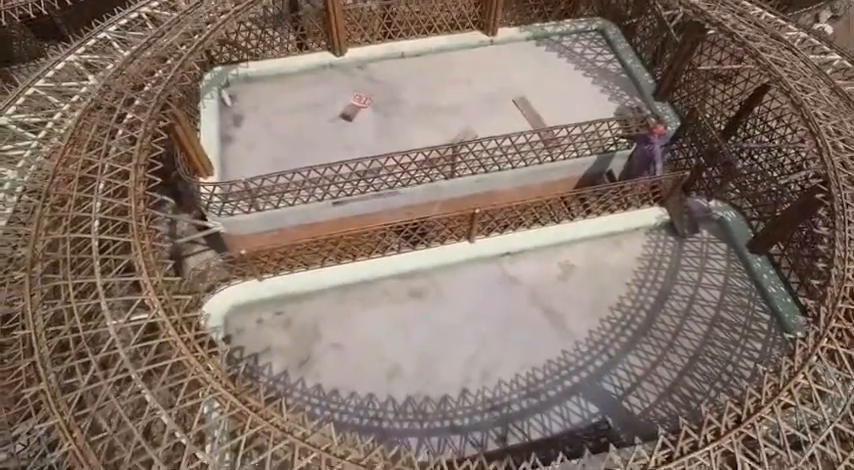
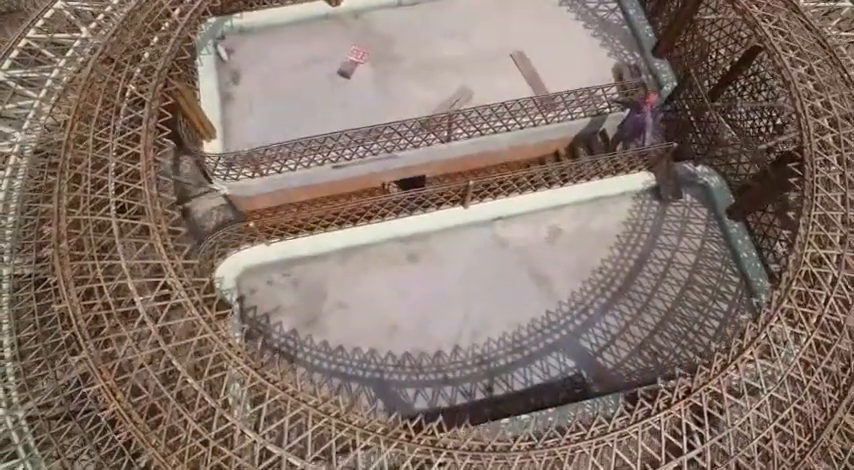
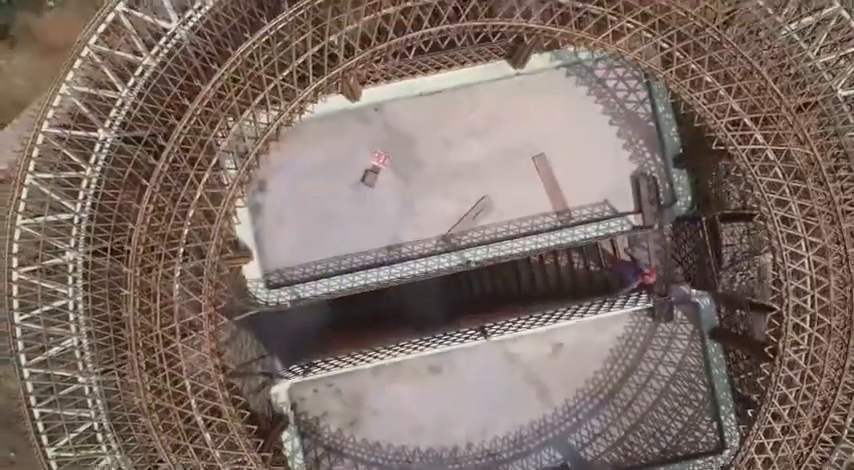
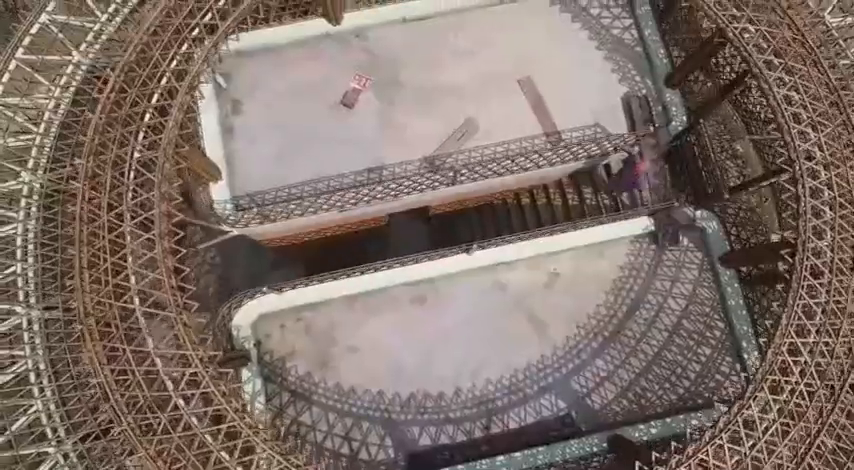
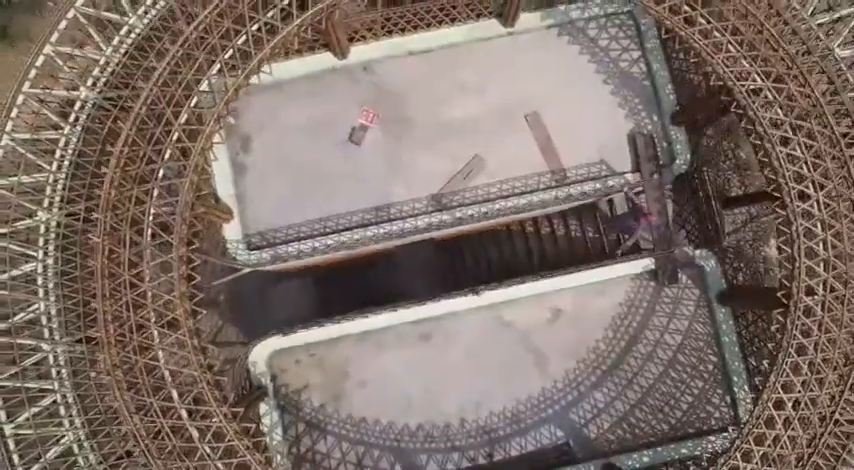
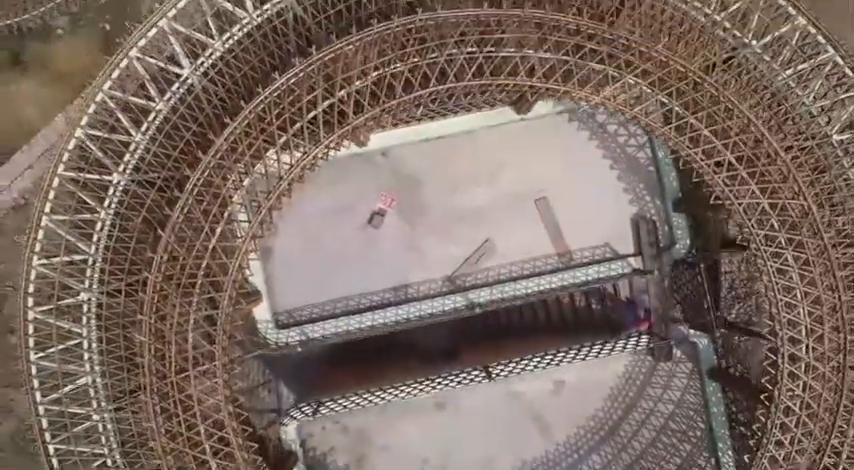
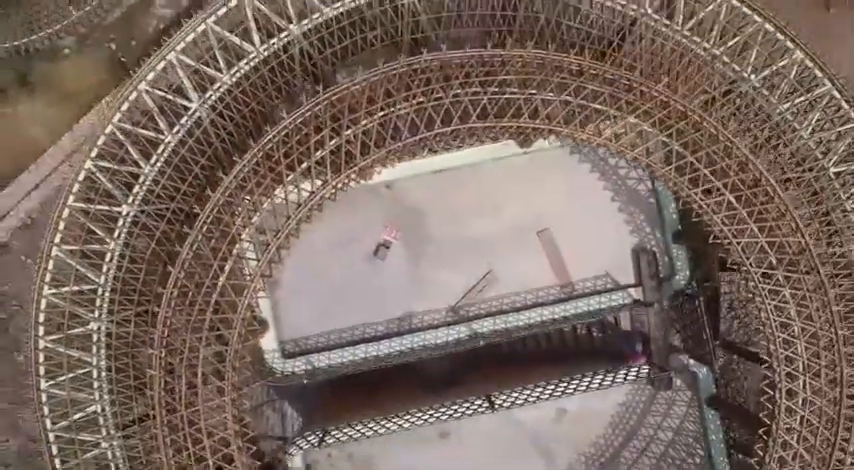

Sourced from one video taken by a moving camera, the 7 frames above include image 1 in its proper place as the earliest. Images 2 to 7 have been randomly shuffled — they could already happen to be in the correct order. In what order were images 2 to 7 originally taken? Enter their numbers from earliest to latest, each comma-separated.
2, 4, 5, 3, 6, 7
